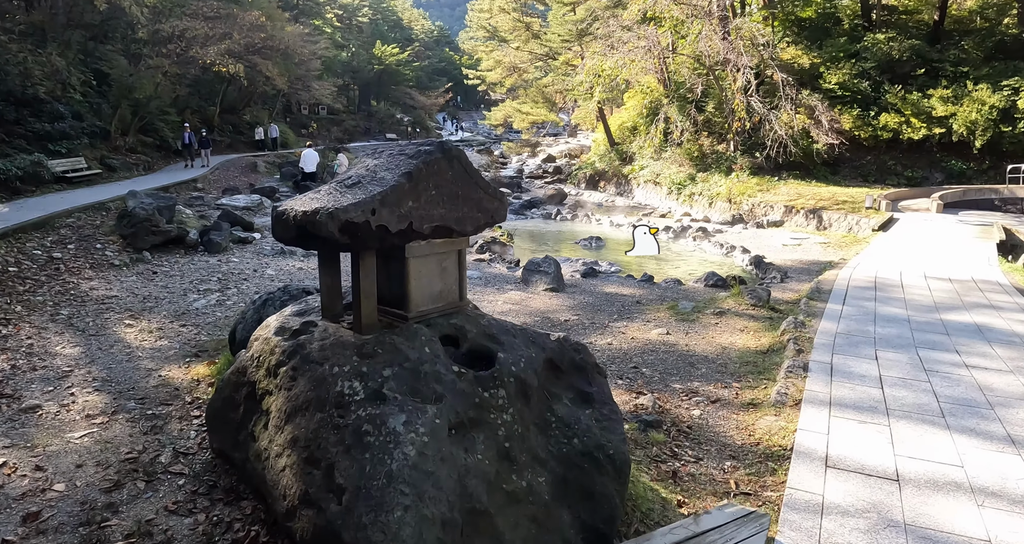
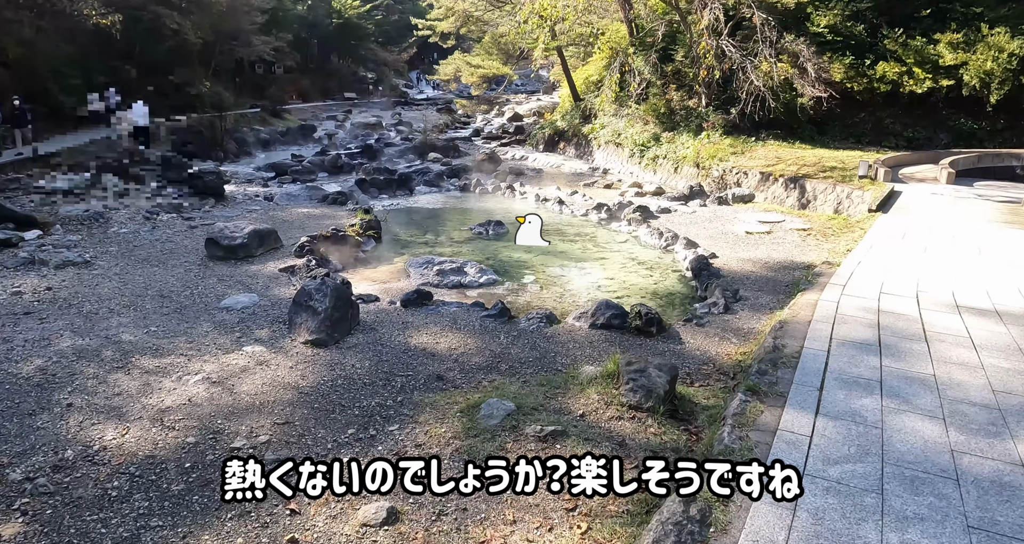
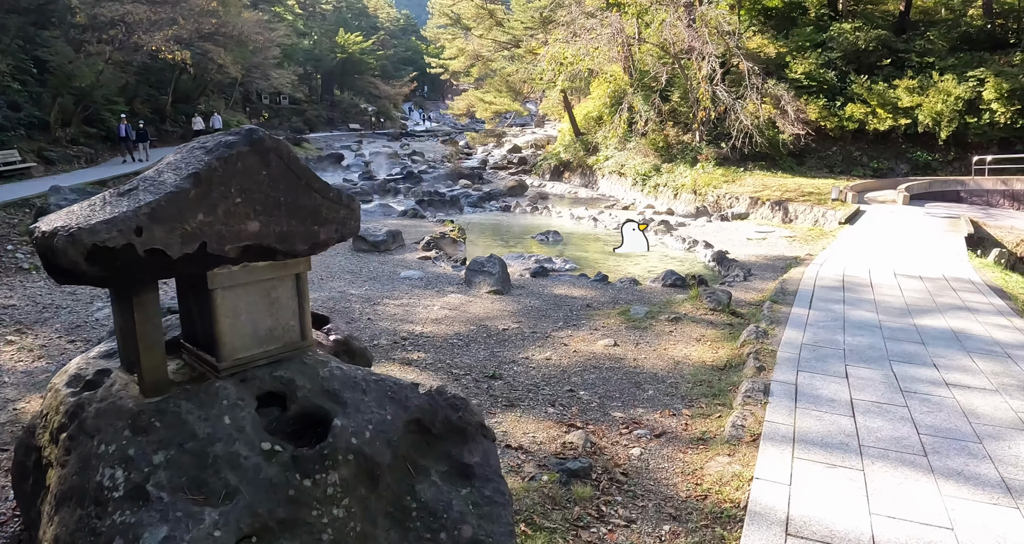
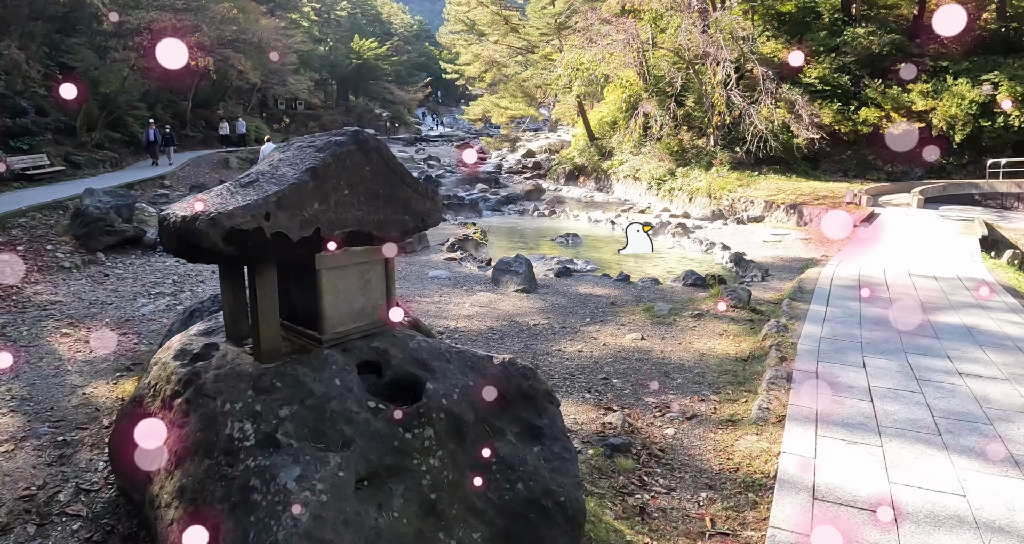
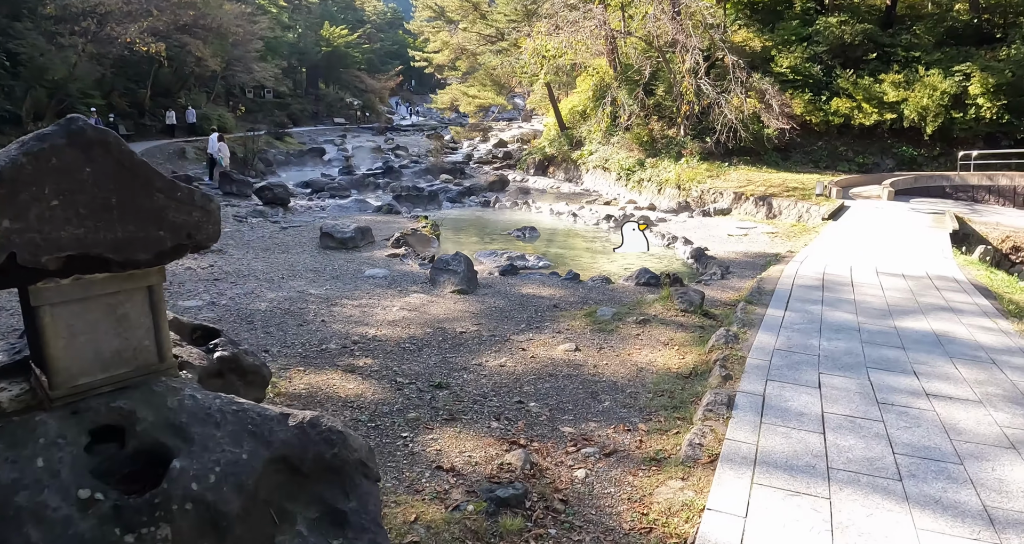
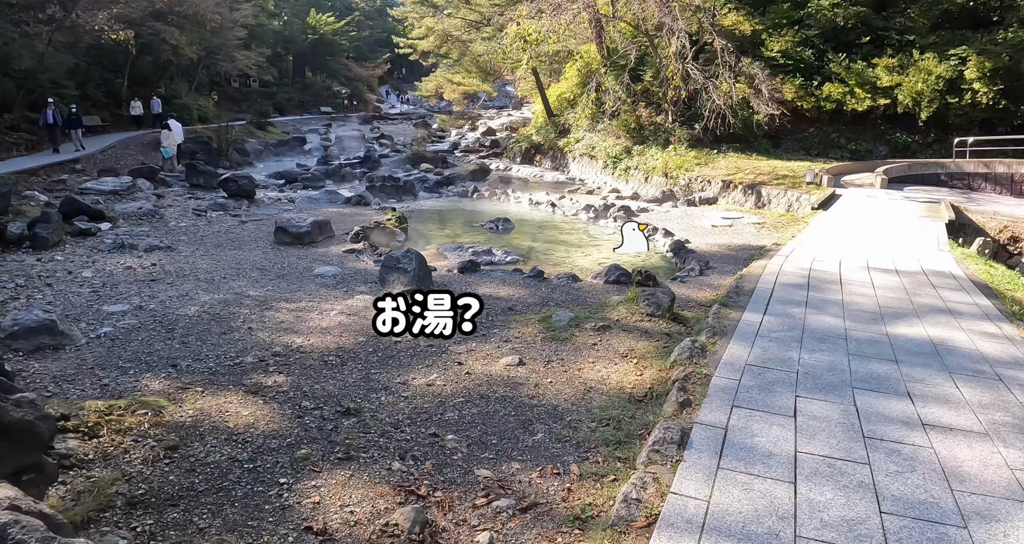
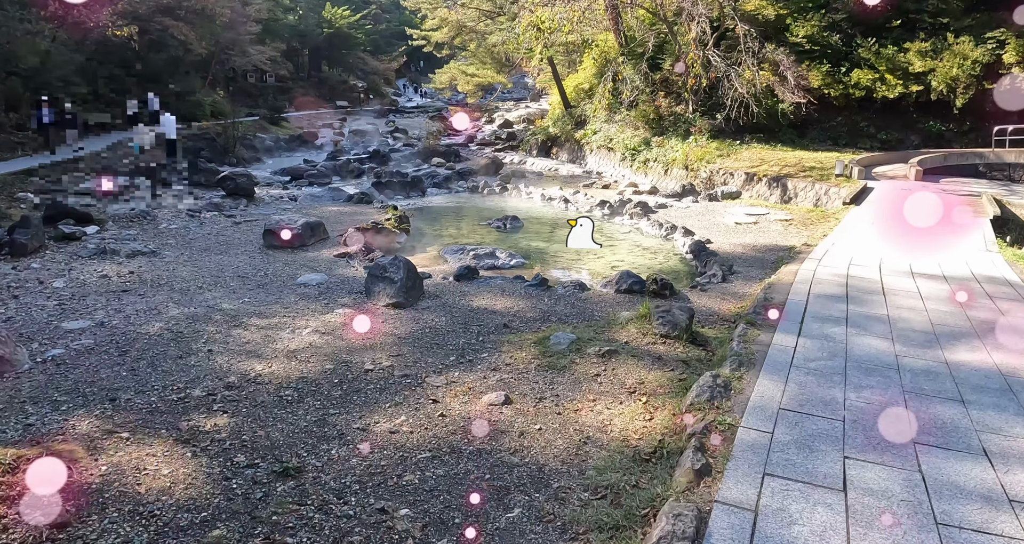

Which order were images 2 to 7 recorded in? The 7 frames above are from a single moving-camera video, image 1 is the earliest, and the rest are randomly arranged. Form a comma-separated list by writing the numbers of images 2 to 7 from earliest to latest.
4, 3, 5, 6, 7, 2
